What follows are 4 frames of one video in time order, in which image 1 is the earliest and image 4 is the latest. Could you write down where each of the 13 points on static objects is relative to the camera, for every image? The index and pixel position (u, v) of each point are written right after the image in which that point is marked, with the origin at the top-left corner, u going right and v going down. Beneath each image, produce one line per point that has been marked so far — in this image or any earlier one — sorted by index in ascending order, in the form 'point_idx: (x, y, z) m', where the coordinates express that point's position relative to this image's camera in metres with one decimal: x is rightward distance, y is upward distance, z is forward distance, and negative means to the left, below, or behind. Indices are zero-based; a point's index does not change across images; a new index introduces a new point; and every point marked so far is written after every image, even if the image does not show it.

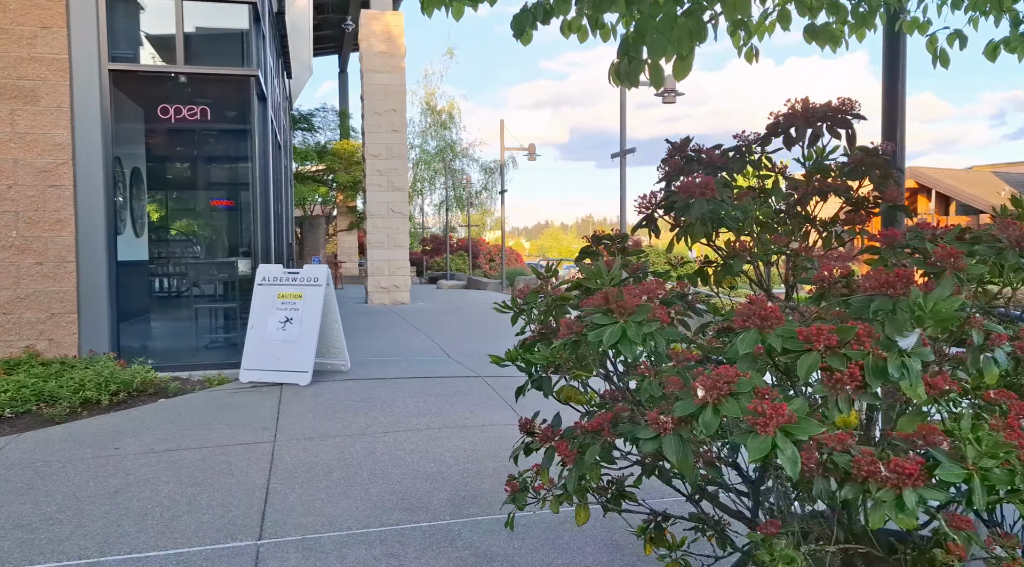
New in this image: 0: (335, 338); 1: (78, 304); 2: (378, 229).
0: (-1.6, -0.5, +7.2) m
1: (-3.9, -0.2, +7.3) m
2: (-2.9, +1.2, +17.3) m
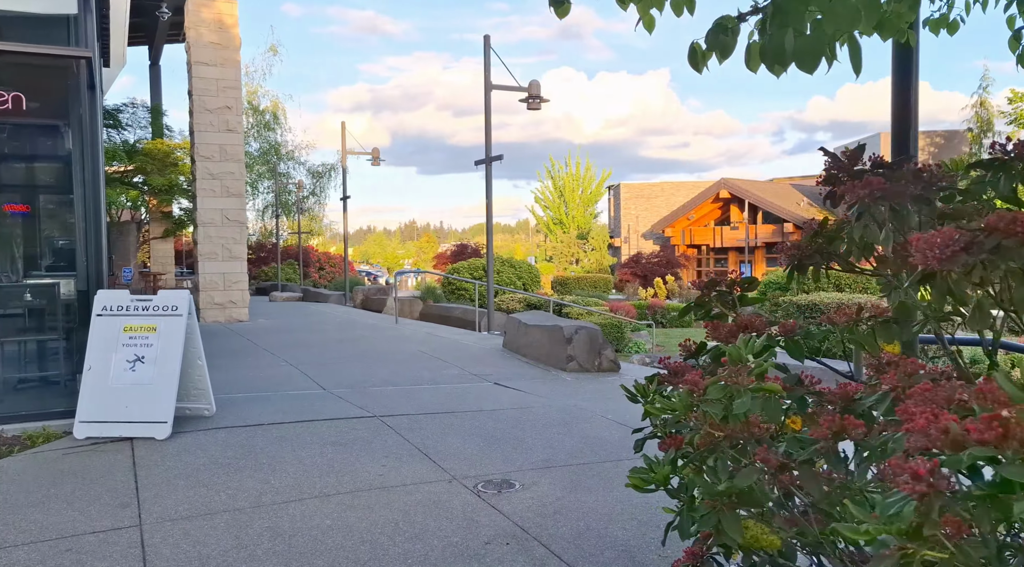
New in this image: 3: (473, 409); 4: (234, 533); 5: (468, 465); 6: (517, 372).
0: (-2.3, -0.7, +5.9) m
1: (-4.6, -0.4, +5.6) m
2: (-5.8, +0.9, +15.6) m
3: (-0.3, -1.0, +6.5) m
4: (-1.3, -1.2, +3.9) m
5: (-0.3, -1.1, +4.9) m
6: (+0.1, -1.0, +8.9) m
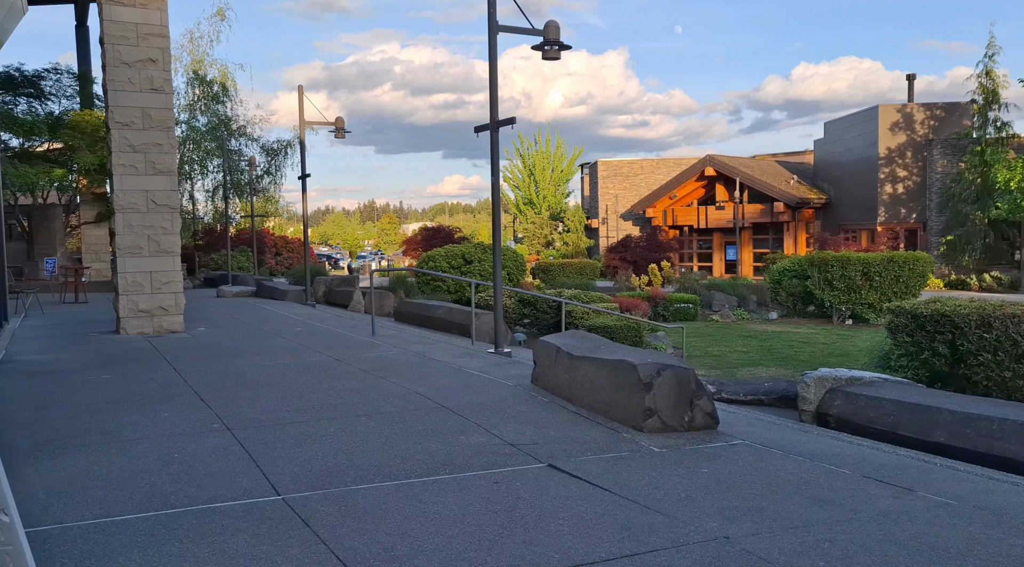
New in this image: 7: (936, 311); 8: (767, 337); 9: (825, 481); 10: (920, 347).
0: (-1.8, -0.9, +2.8) m
1: (-4.1, -0.7, +2.3) m
2: (-5.8, +0.8, +12.3) m
3: (+0.2, -1.2, +3.5) m
4: (-0.7, -1.5, +0.9) m
5: (+0.3, -1.3, +1.9) m
6: (+0.5, -1.1, +5.9) m
7: (+4.4, -0.3, +8.4) m
8: (+5.9, -1.2, +18.6) m
9: (+1.9, -1.2, +4.9) m
10: (+4.4, -0.7, +8.7) m
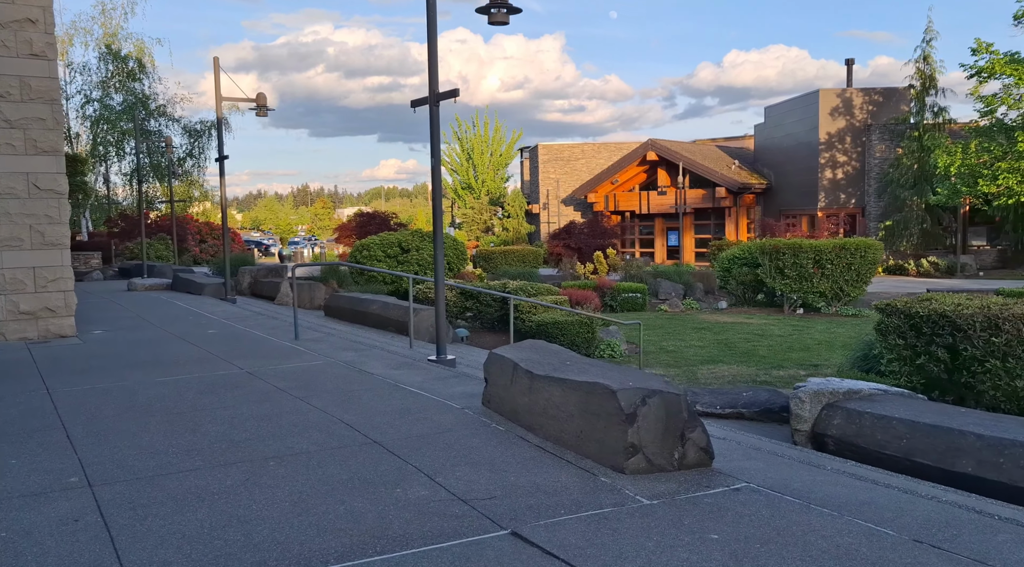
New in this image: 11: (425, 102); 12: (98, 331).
0: (-1.8, -1.0, +1.4) m
1: (-4.1, -0.8, +0.8) m
2: (-6.5, +0.9, +10.5) m
3: (+0.1, -1.3, +2.3) m
4: (-0.6, -1.6, -0.4) m
5: (+0.3, -1.5, +0.7) m
6: (+0.2, -1.2, +4.7) m
7: (+3.9, -0.3, +7.5) m
8: (+4.6, -1.0, +17.8) m
9: (+1.7, -1.2, +3.8) m
10: (+3.9, -0.7, +7.7) m
11: (-1.0, +2.1, +9.1) m
12: (-5.9, -0.7, +11.5) m
